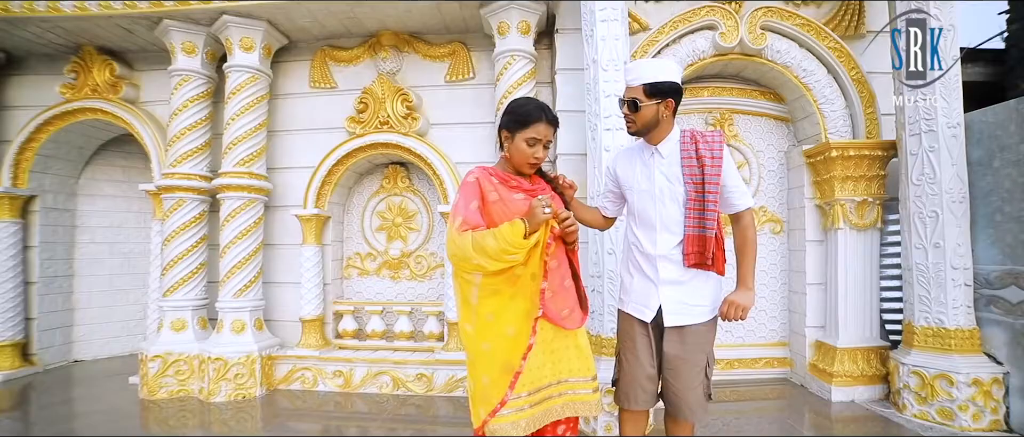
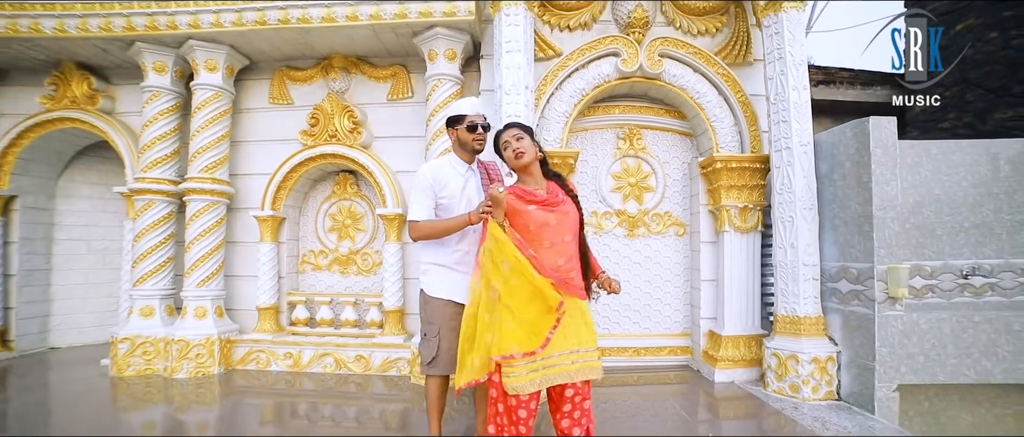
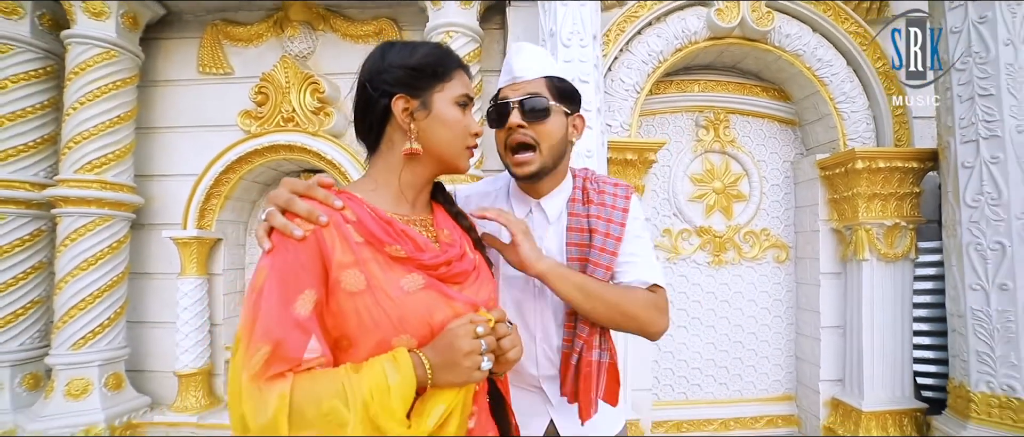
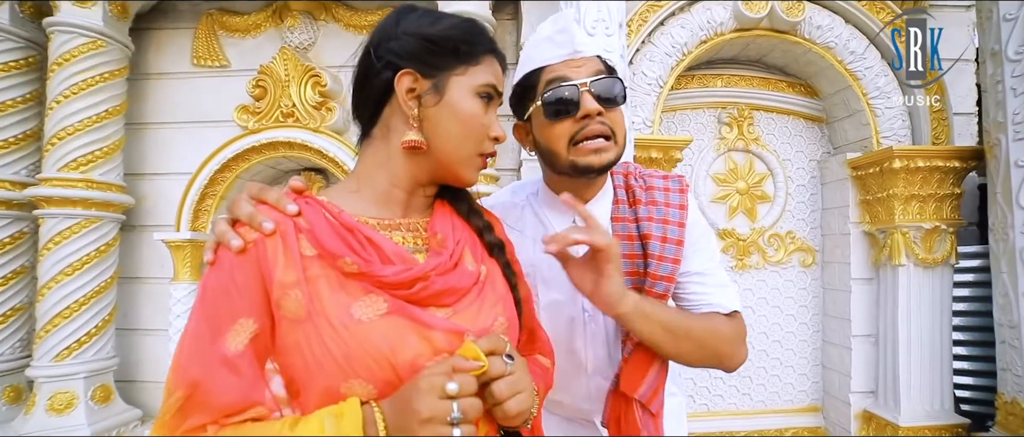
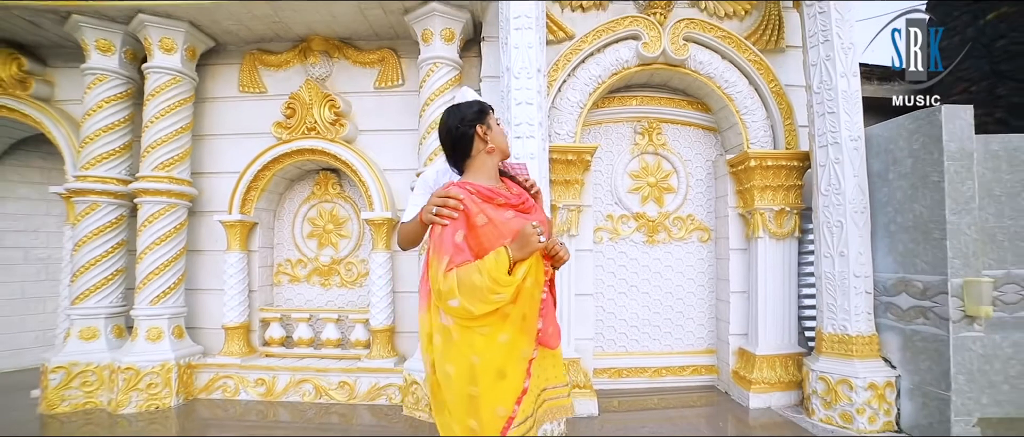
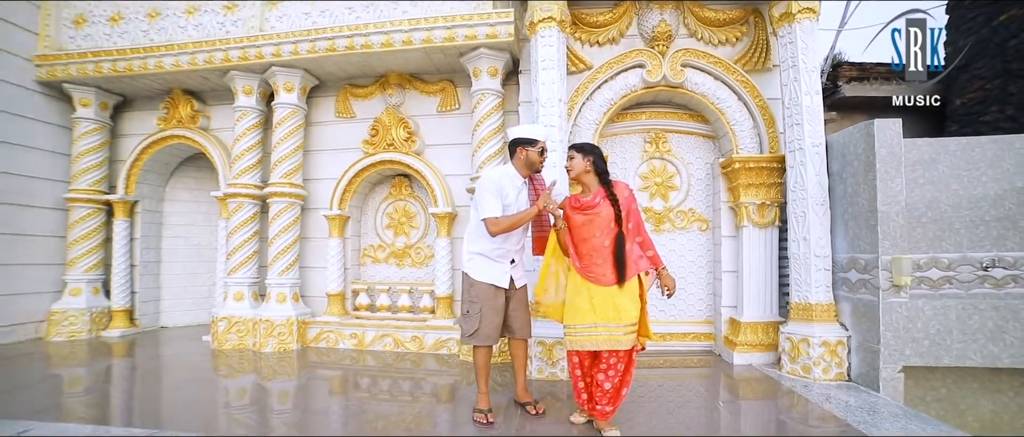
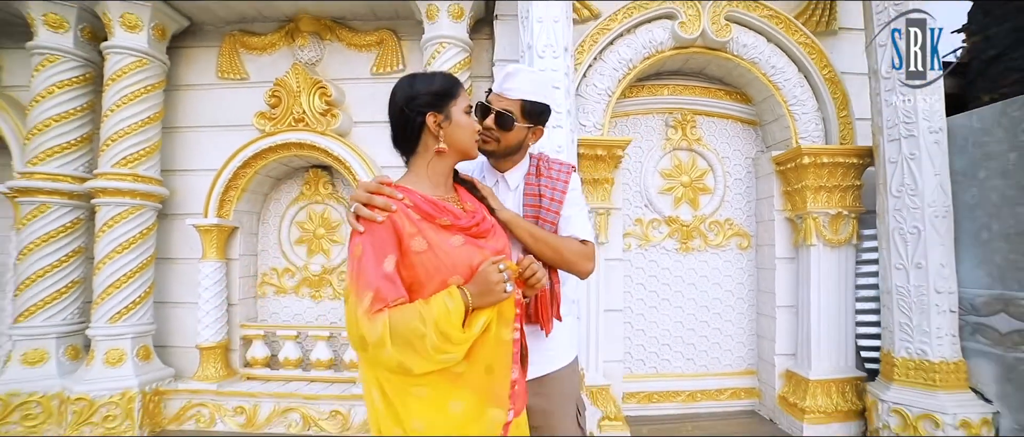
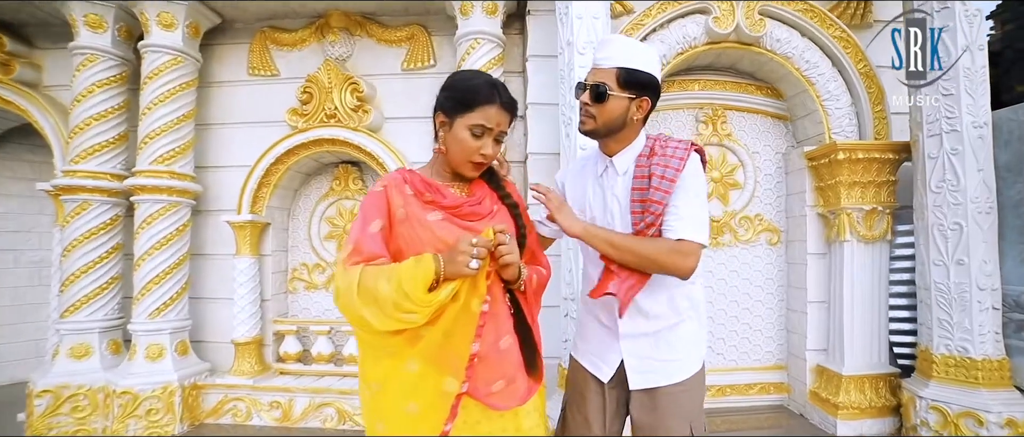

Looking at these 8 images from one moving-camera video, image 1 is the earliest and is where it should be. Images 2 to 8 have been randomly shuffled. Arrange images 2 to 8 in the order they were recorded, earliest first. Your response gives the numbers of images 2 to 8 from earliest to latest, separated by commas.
8, 4, 3, 7, 5, 2, 6
